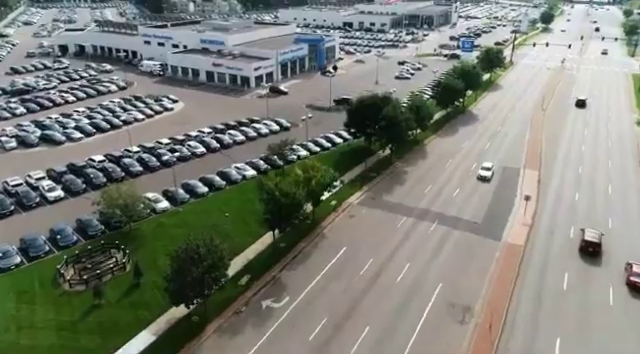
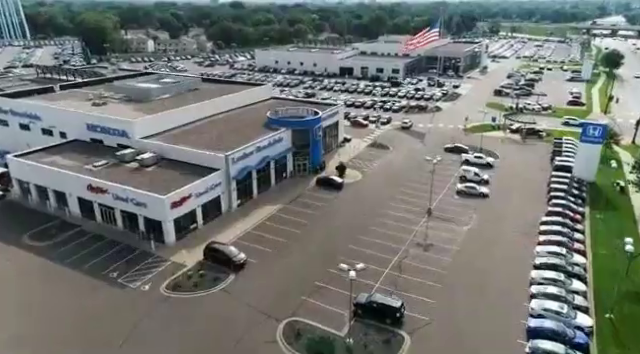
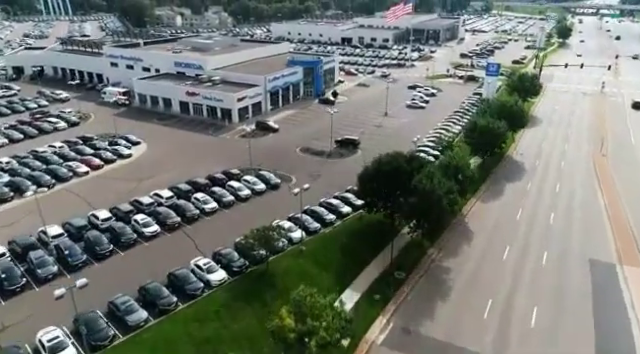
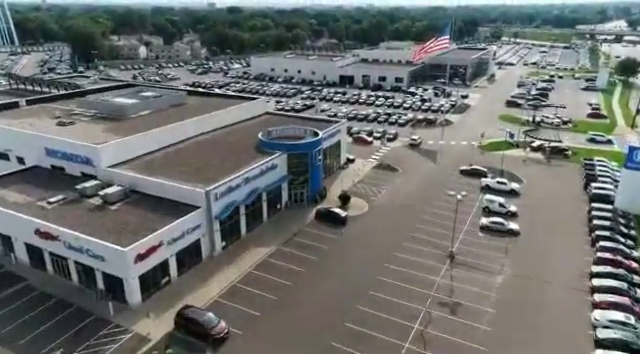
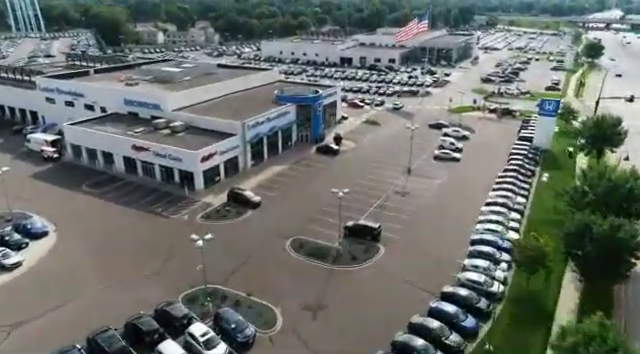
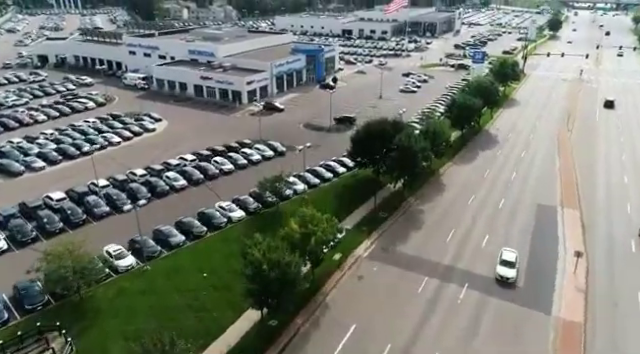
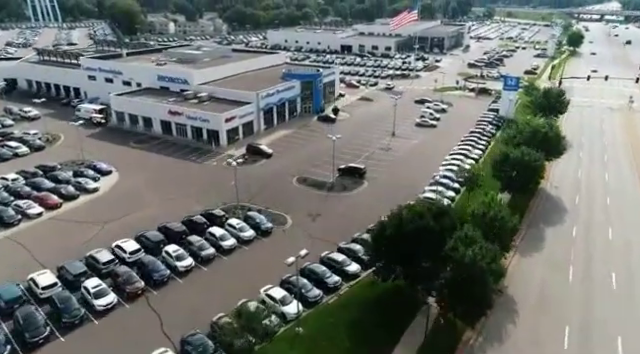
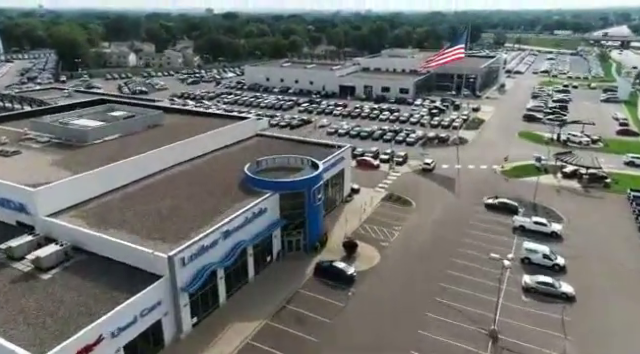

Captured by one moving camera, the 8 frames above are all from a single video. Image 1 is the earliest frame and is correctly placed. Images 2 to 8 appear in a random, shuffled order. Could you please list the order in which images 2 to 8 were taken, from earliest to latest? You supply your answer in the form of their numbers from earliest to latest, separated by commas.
6, 3, 7, 5, 2, 4, 8
